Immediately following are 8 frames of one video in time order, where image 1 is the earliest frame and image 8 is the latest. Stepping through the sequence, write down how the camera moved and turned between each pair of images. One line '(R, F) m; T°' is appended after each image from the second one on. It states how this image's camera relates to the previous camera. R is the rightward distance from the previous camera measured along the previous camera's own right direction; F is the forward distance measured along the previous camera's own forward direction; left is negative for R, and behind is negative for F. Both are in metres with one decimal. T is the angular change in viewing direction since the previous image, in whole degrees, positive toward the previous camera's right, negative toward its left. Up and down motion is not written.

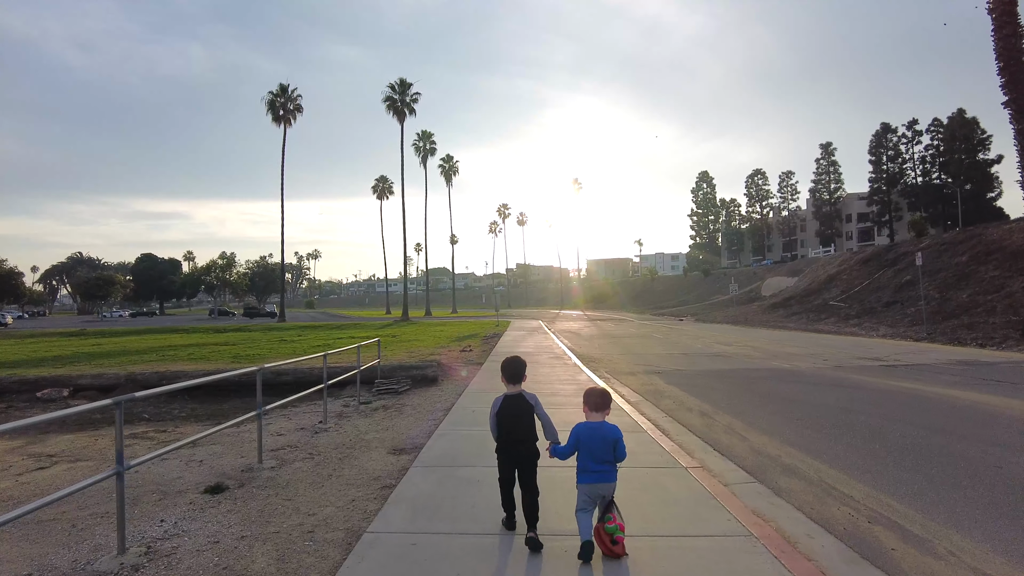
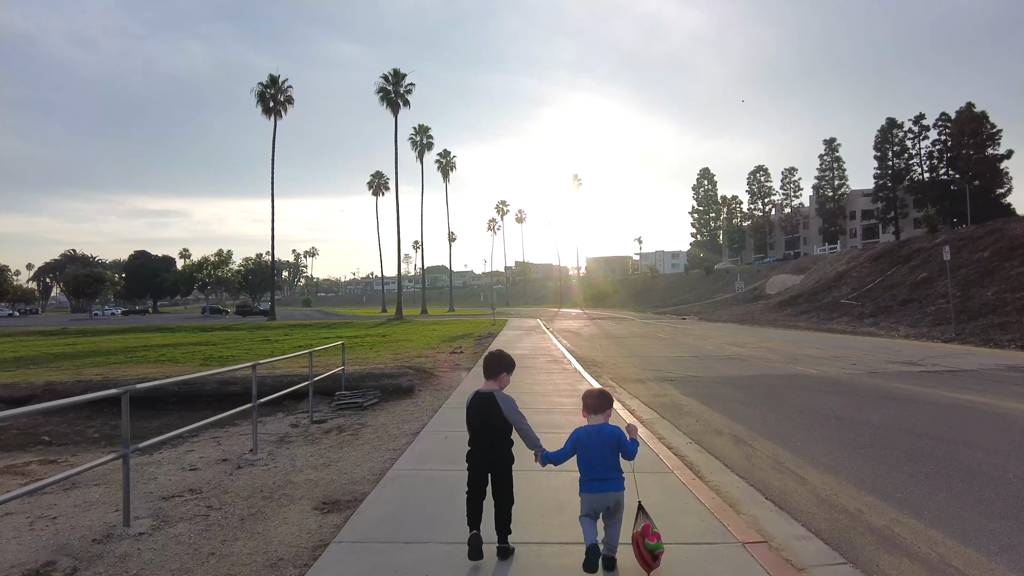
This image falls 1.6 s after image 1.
(+0.2, +2.0) m; 0°
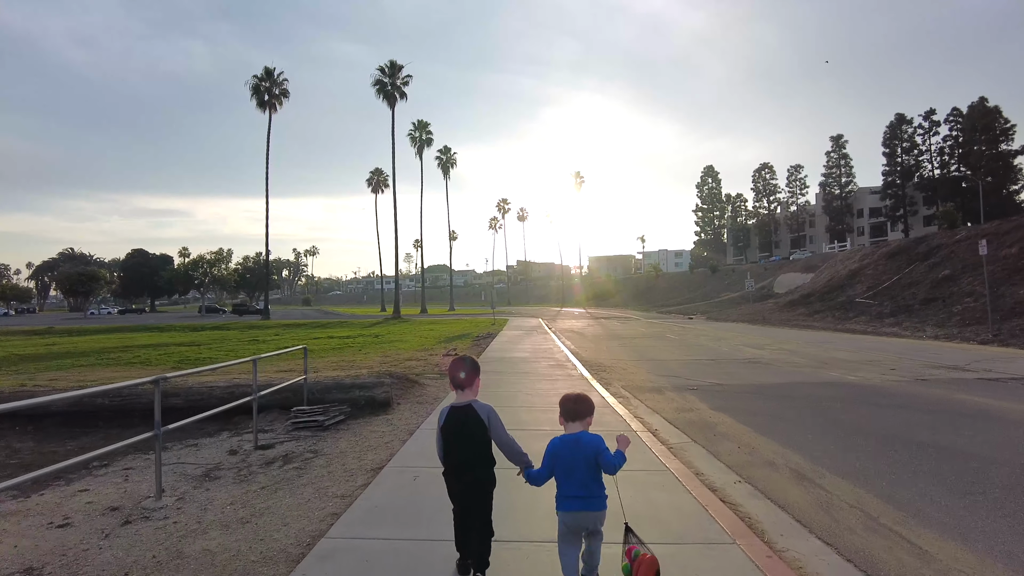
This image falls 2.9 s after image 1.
(+0.1, +1.8) m; 0°
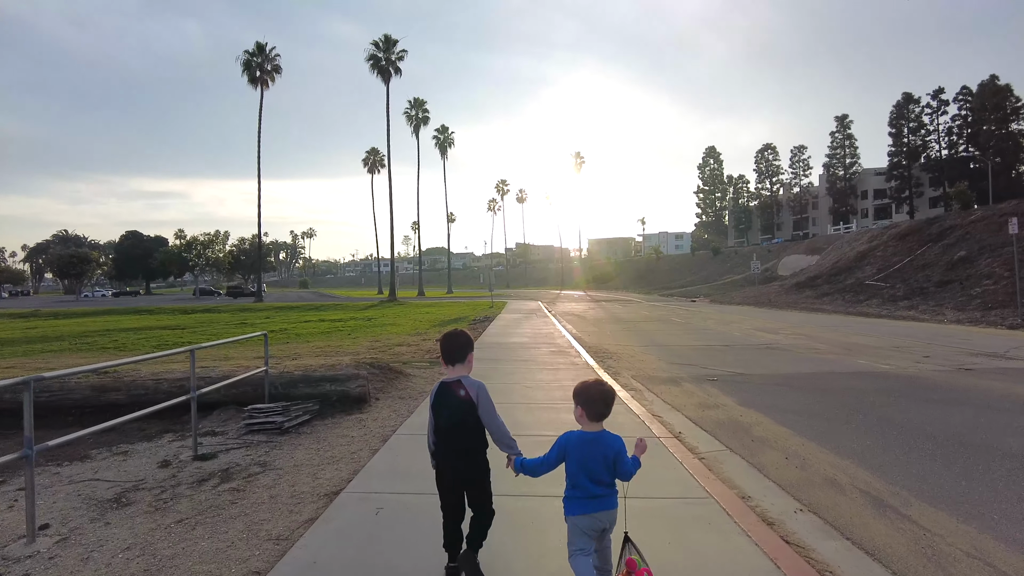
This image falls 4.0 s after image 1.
(0.0, +1.4) m; 0°
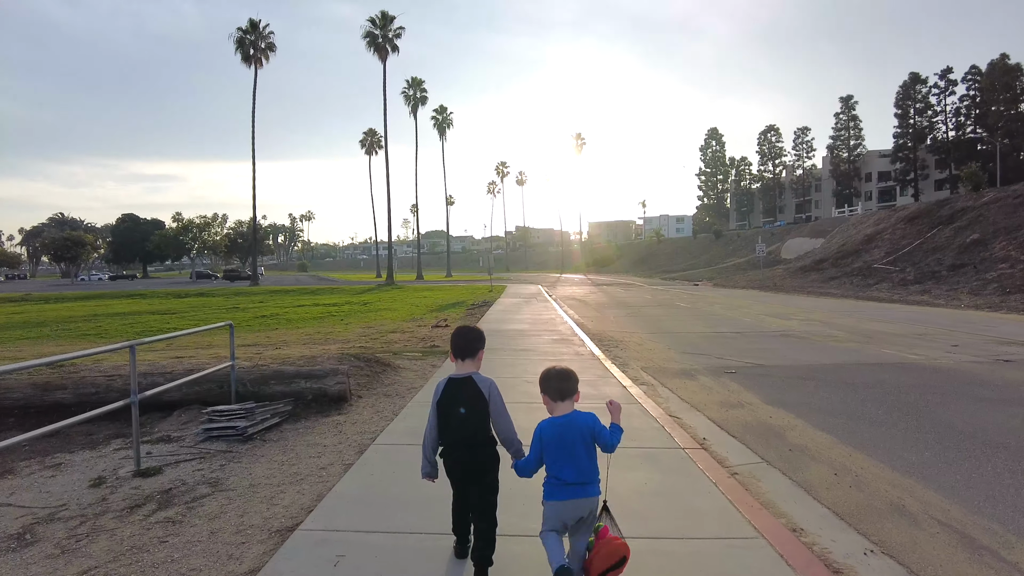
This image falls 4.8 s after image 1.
(0.0, +1.0) m; 0°
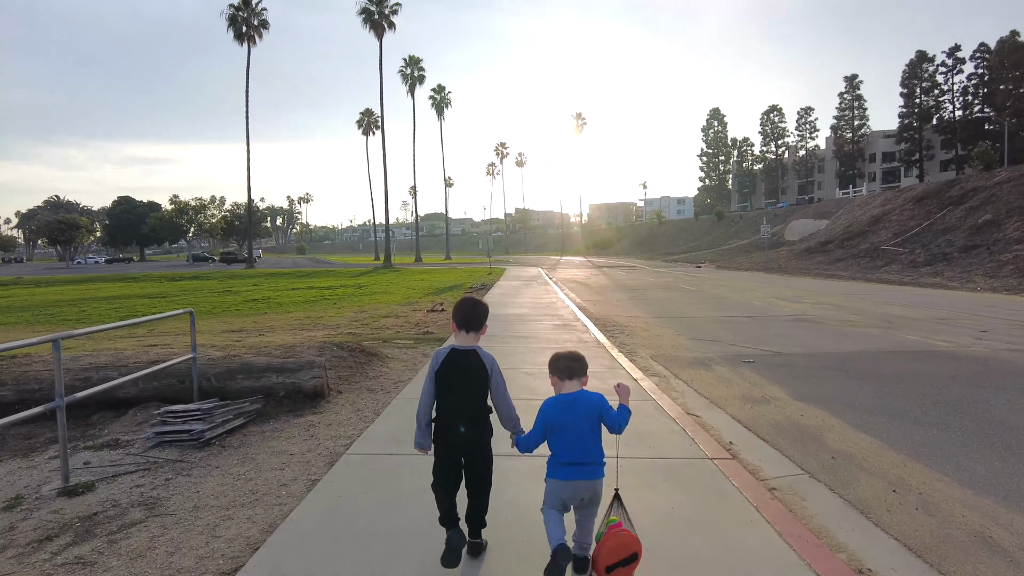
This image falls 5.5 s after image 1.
(0.0, +0.8) m; 0°
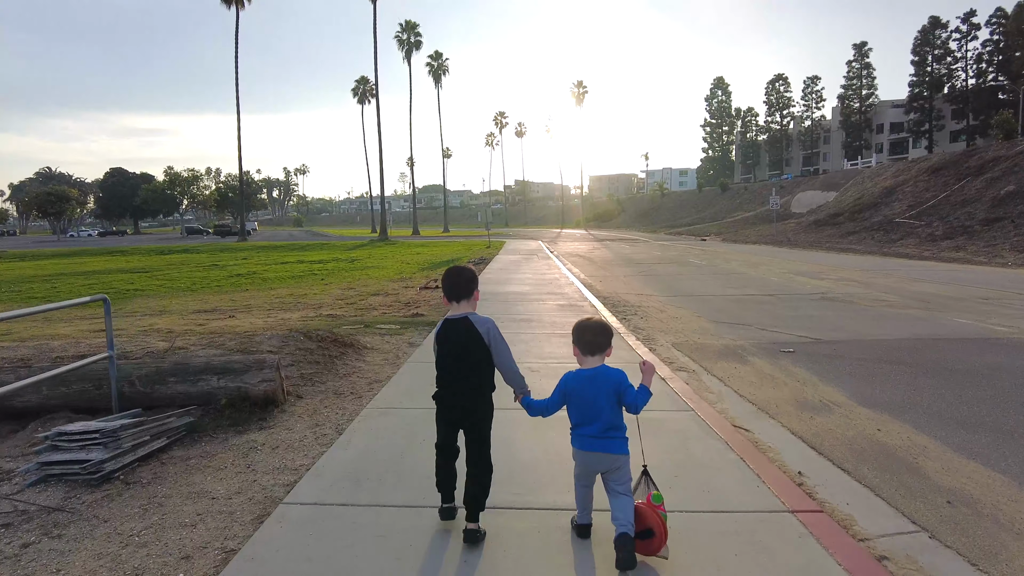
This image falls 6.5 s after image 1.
(0.0, +1.4) m; 0°
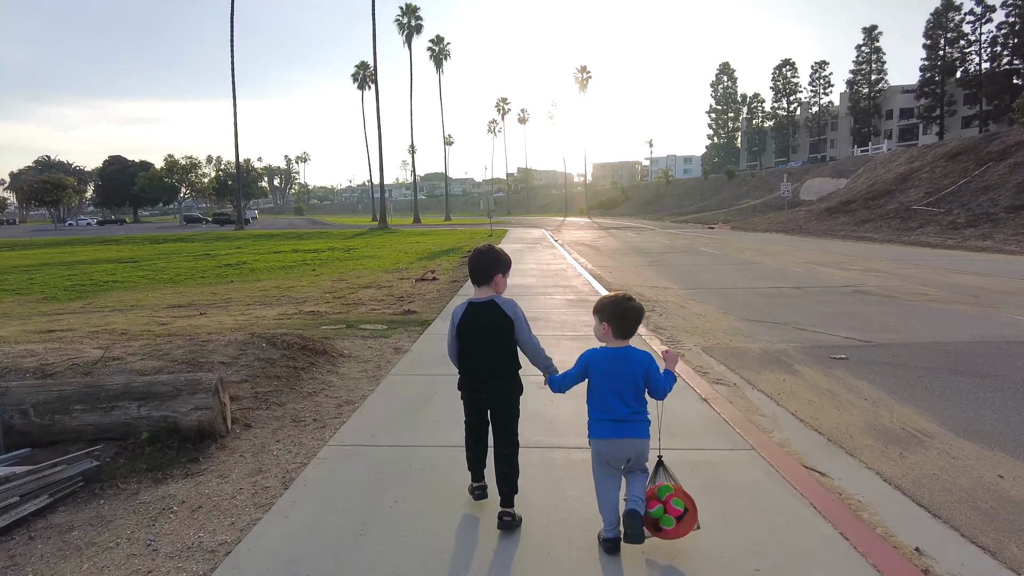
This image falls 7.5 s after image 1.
(0.0, +1.2) m; 0°
